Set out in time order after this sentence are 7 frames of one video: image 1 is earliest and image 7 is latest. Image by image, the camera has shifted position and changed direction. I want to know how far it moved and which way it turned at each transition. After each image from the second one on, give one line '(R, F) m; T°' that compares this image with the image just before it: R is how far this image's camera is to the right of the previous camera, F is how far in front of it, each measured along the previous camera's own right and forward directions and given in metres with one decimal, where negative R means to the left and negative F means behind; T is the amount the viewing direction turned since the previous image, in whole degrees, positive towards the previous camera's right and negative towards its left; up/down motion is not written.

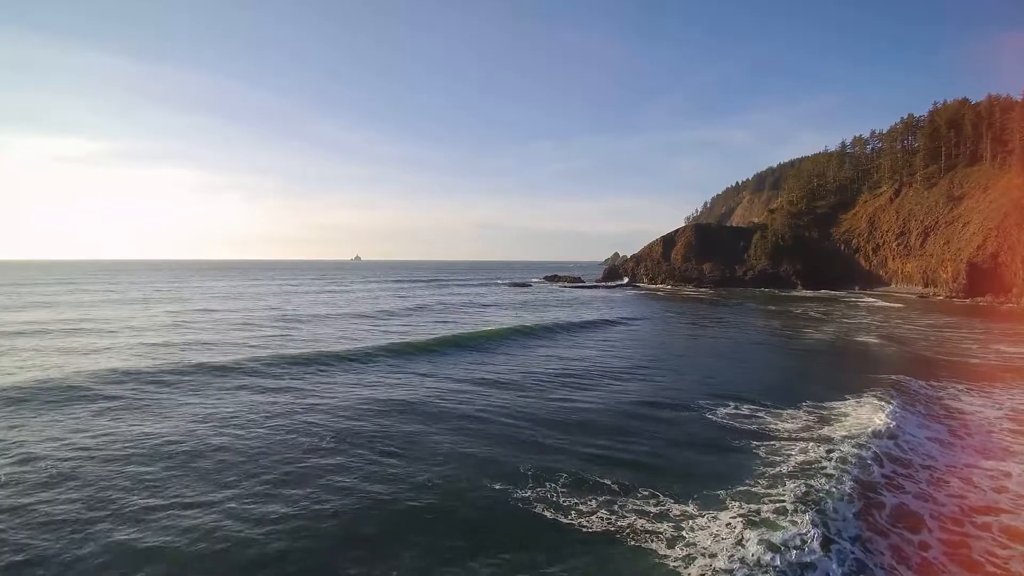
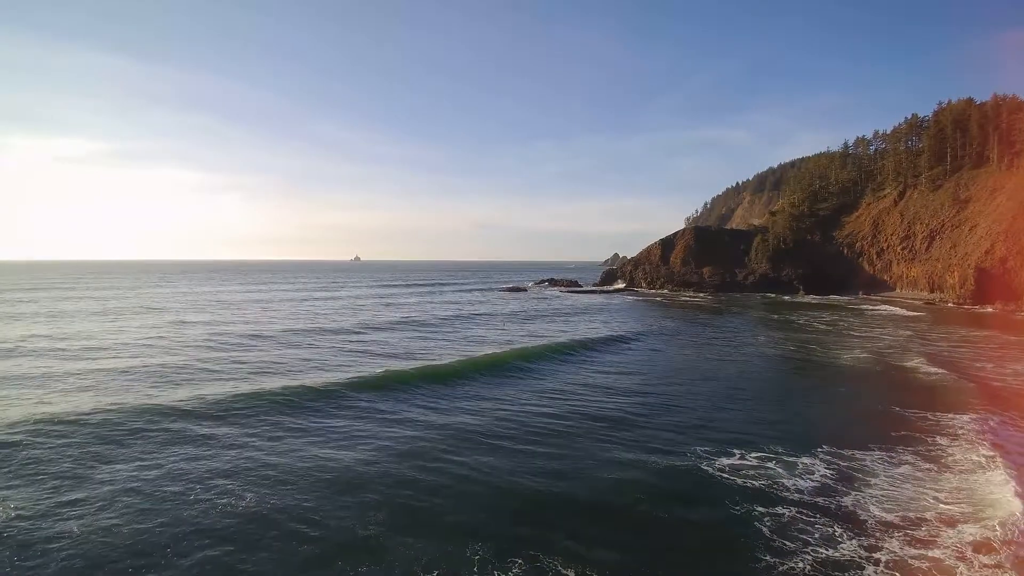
(+0.9, +1.9) m; 0°
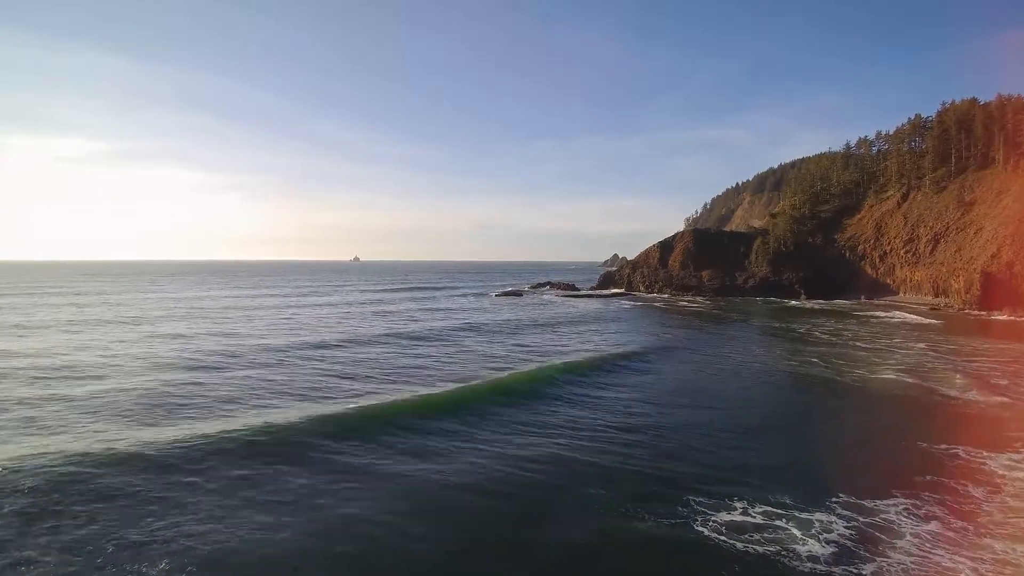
(+0.7, +1.5) m; 0°
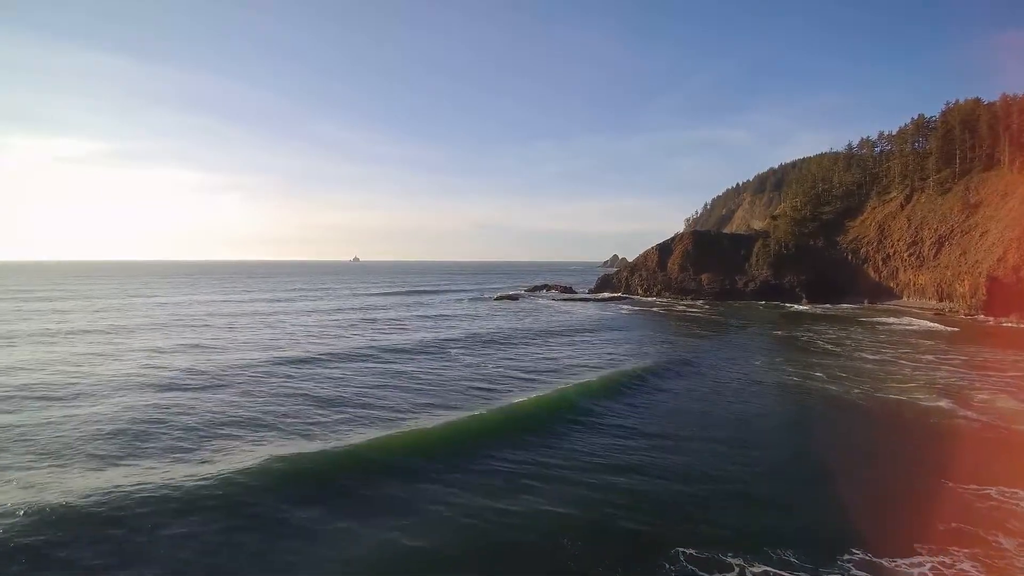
(+0.6, +1.4) m; 0°
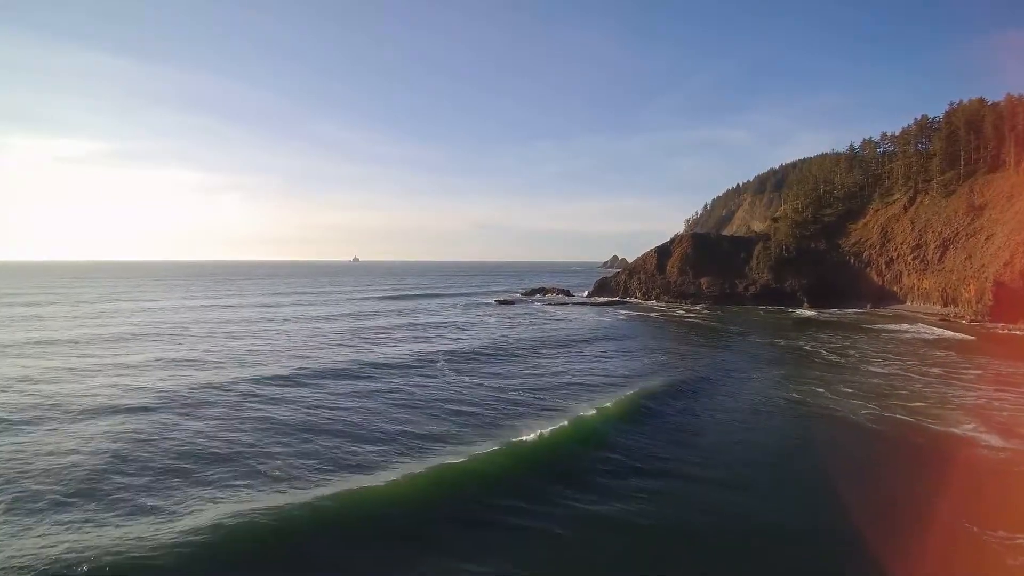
(+0.7, +1.4) m; 0°
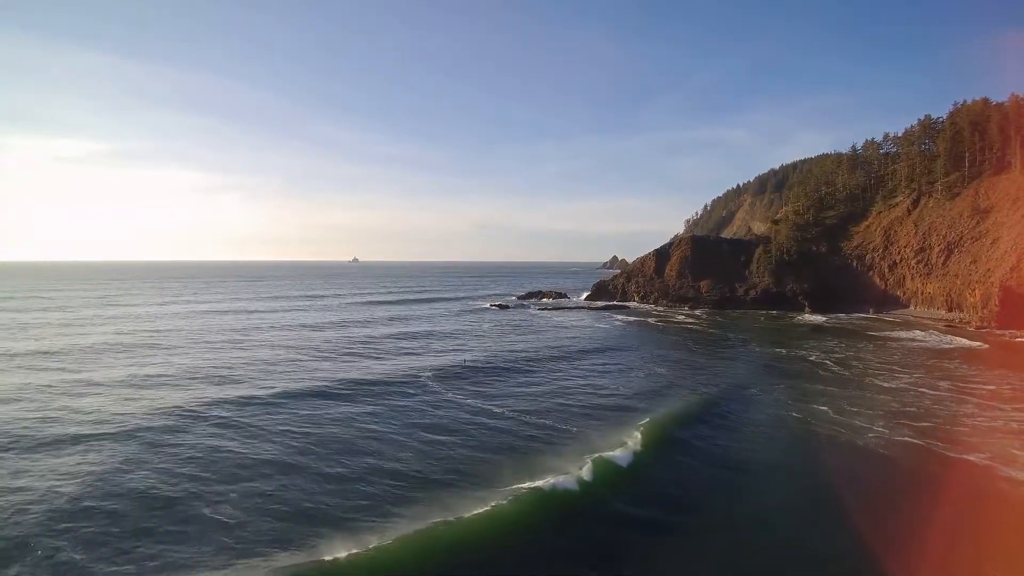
(+0.7, +1.4) m; 0°
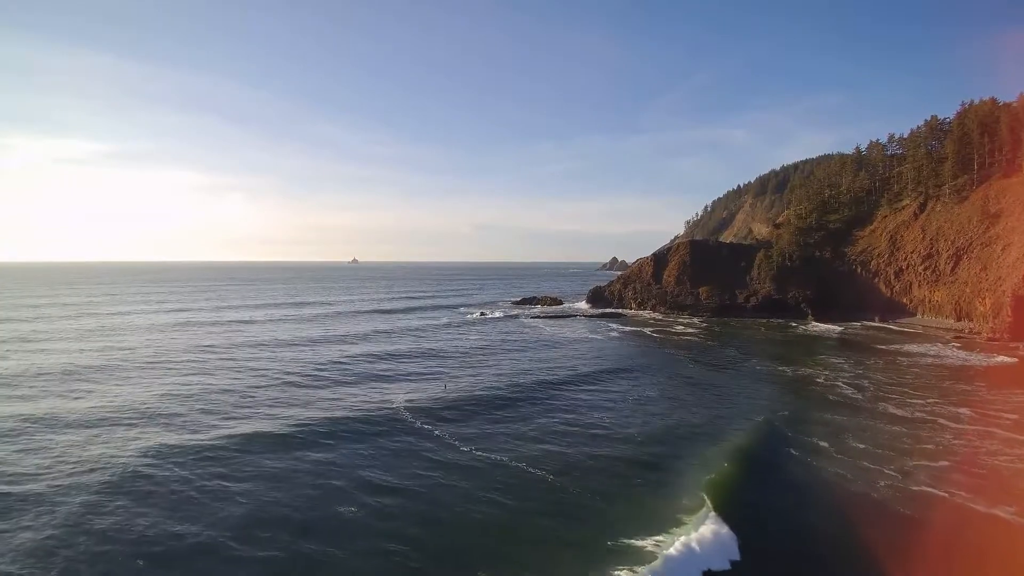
(+1.1, +2.4) m; 0°
